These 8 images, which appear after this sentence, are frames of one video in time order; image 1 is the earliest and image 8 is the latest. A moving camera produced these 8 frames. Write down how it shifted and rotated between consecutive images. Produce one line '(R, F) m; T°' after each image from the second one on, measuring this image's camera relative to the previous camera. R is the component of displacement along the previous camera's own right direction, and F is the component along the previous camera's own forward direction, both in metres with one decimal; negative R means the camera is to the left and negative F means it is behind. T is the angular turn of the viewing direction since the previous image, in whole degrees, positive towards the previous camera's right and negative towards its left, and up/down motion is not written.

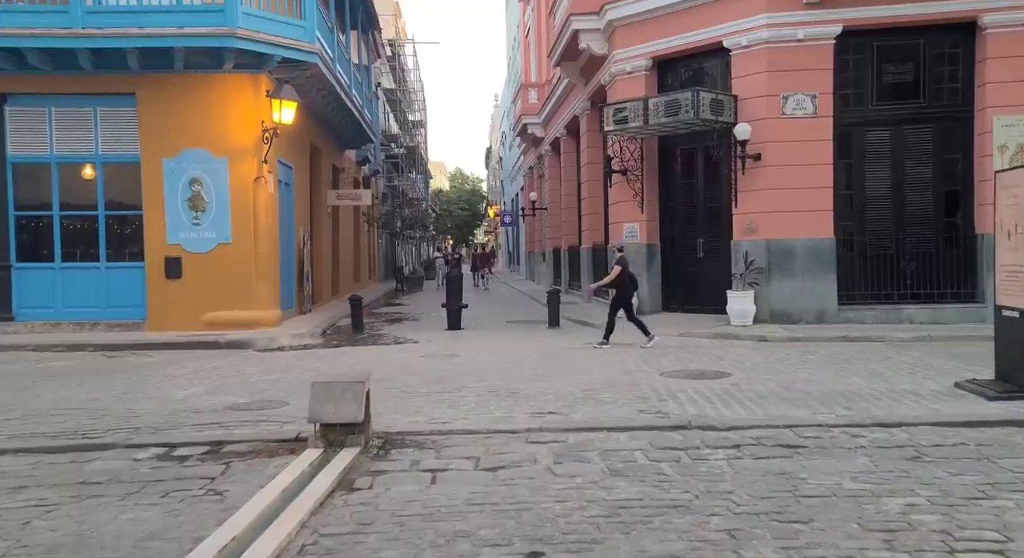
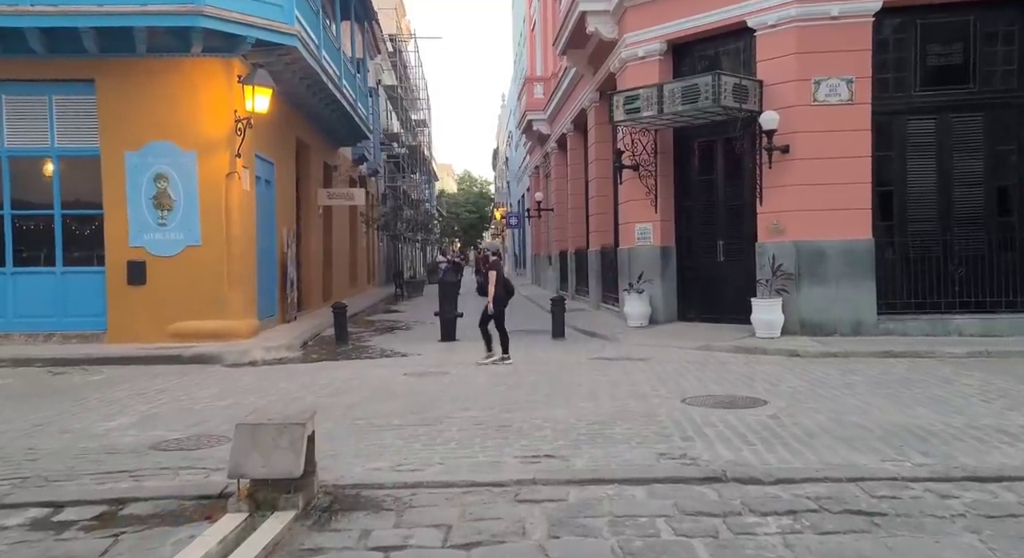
(+0.2, +1.7) m; -1°
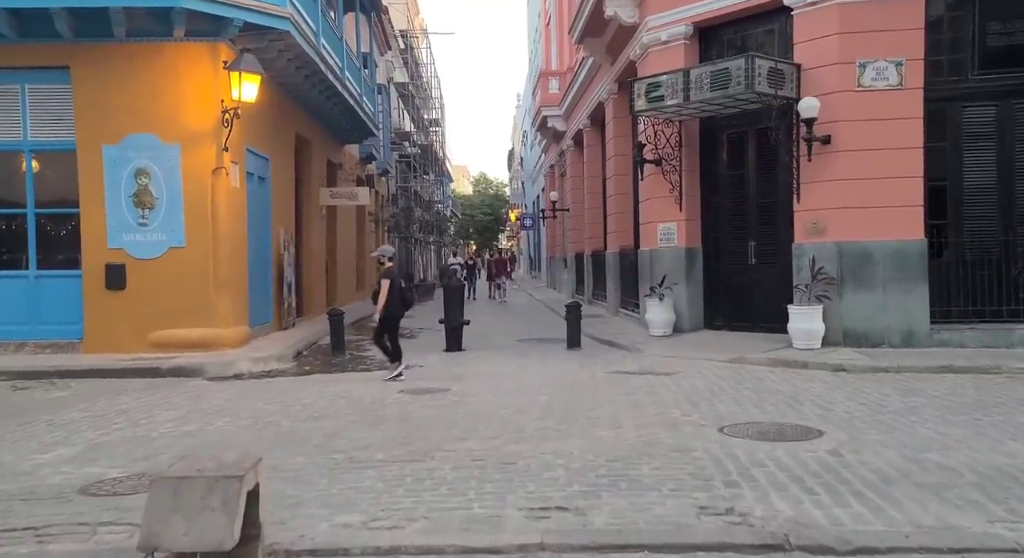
(+0.1, +1.3) m; -1°
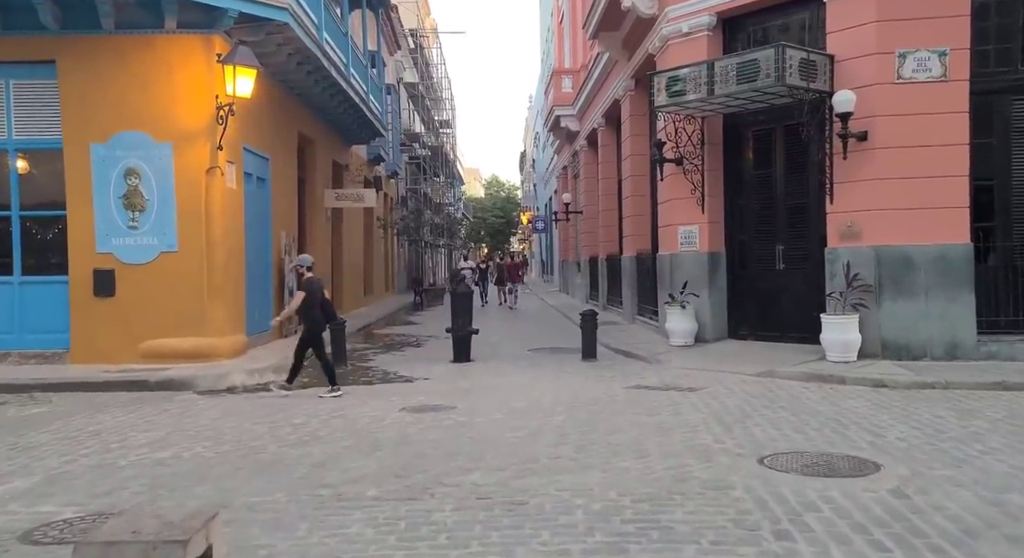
(0.0, +0.9) m; -1°
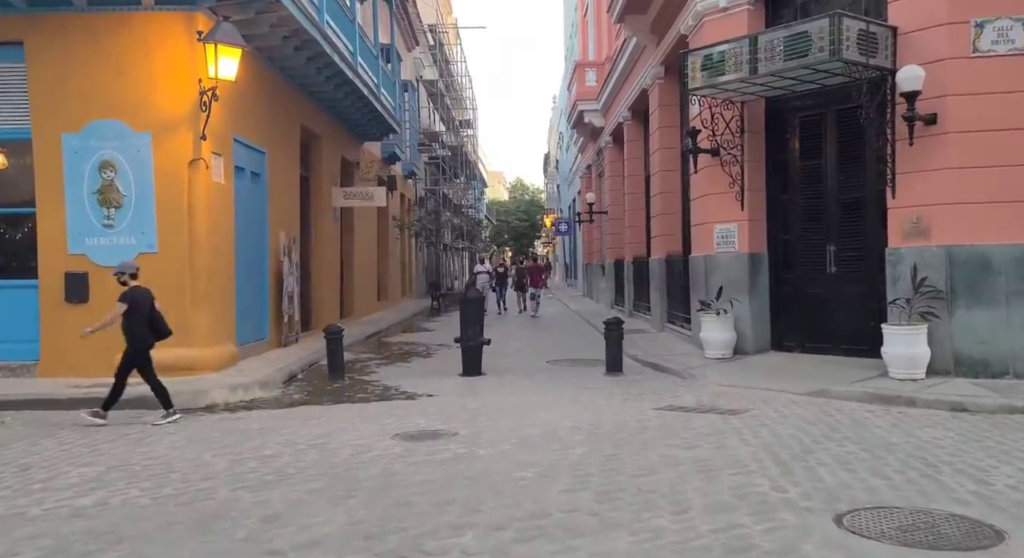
(+0.1, +1.4) m; -2°
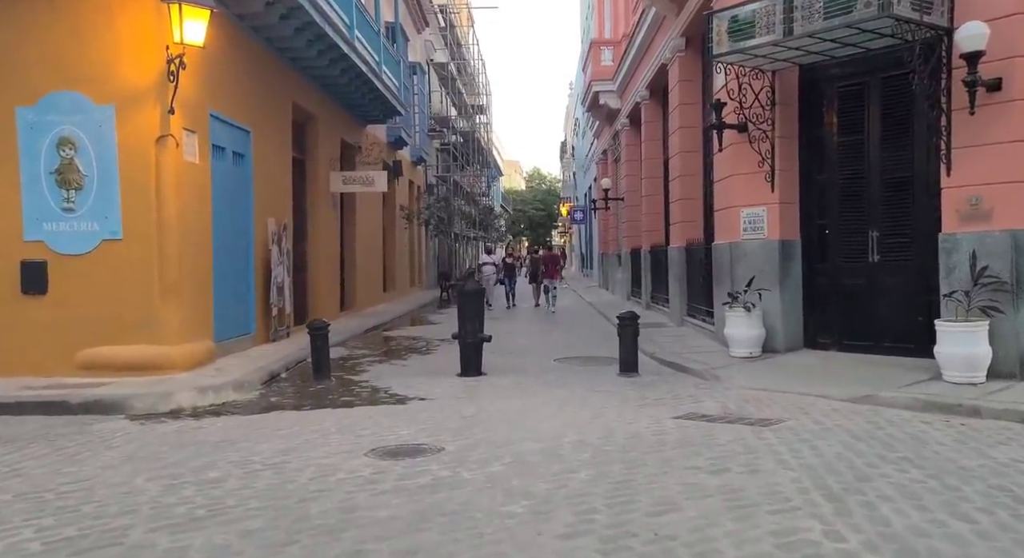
(+0.2, +1.2) m; -1°
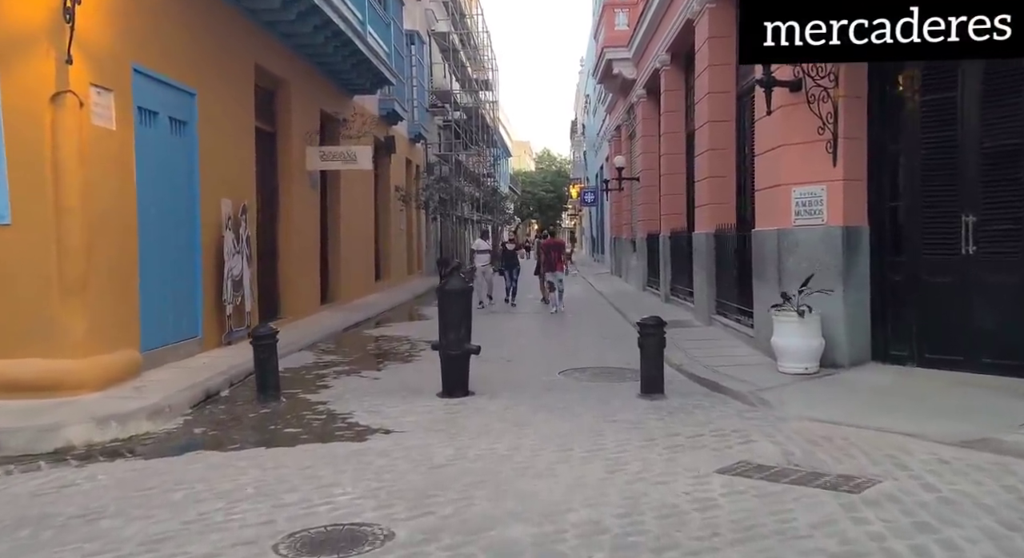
(+0.2, +2.3) m; -1°
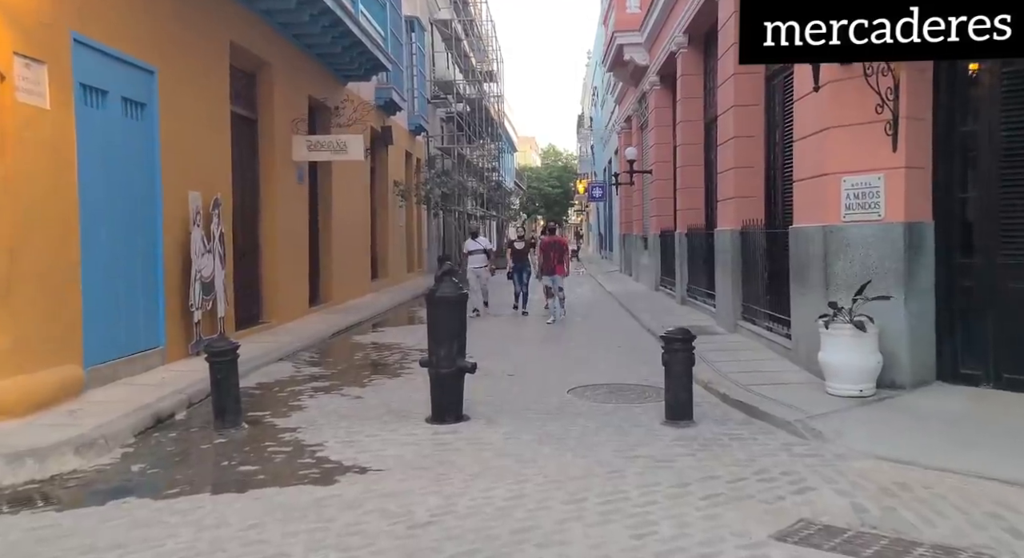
(0.0, +1.4) m; 0°
